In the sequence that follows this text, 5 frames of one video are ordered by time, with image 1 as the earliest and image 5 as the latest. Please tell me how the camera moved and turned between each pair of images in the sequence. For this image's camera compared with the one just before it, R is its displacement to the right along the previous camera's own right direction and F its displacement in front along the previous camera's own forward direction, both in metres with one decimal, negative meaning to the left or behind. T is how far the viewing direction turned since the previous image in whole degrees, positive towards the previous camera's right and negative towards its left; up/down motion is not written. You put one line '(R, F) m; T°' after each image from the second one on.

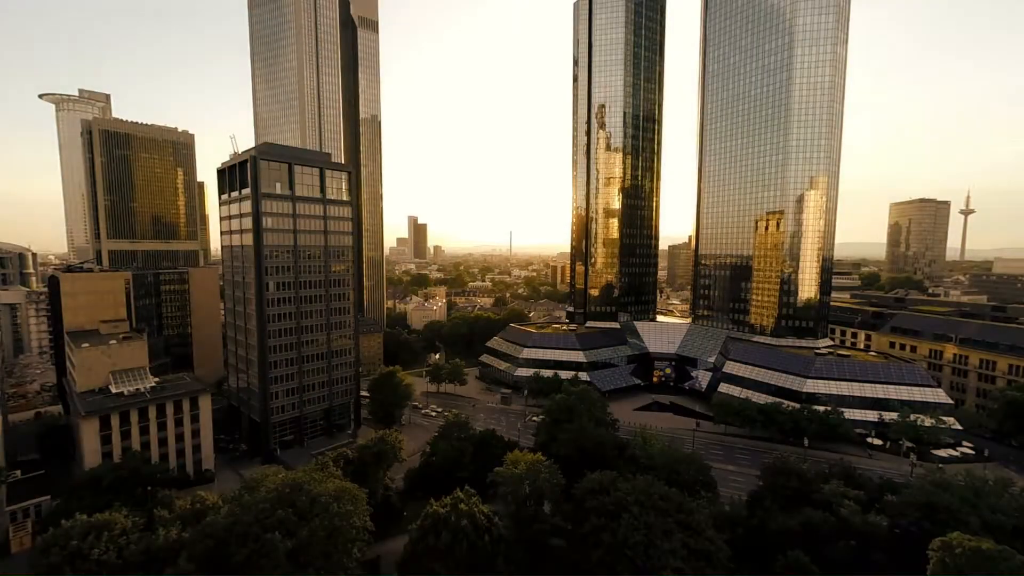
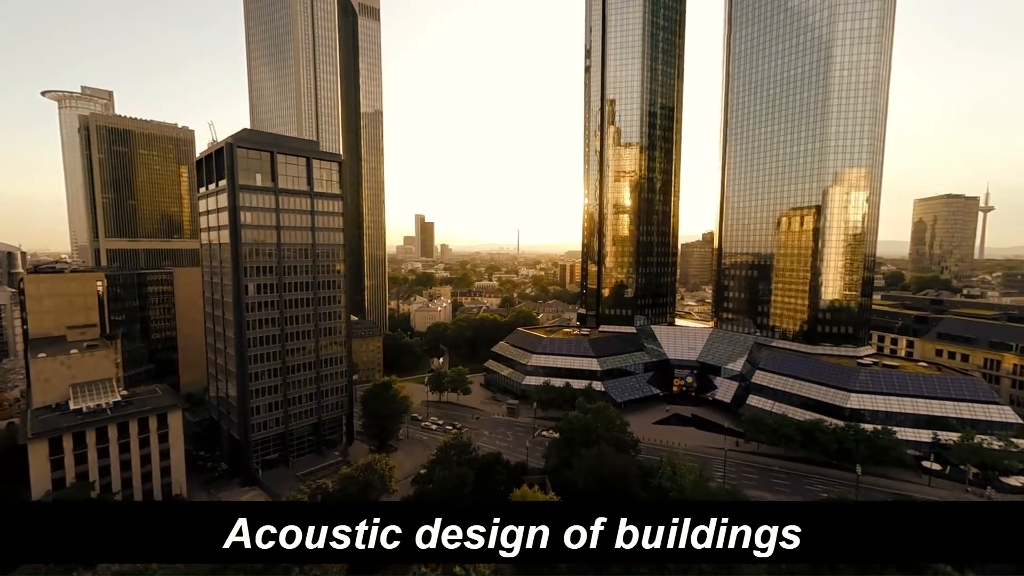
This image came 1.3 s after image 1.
(0.0, +5.0) m; -1°
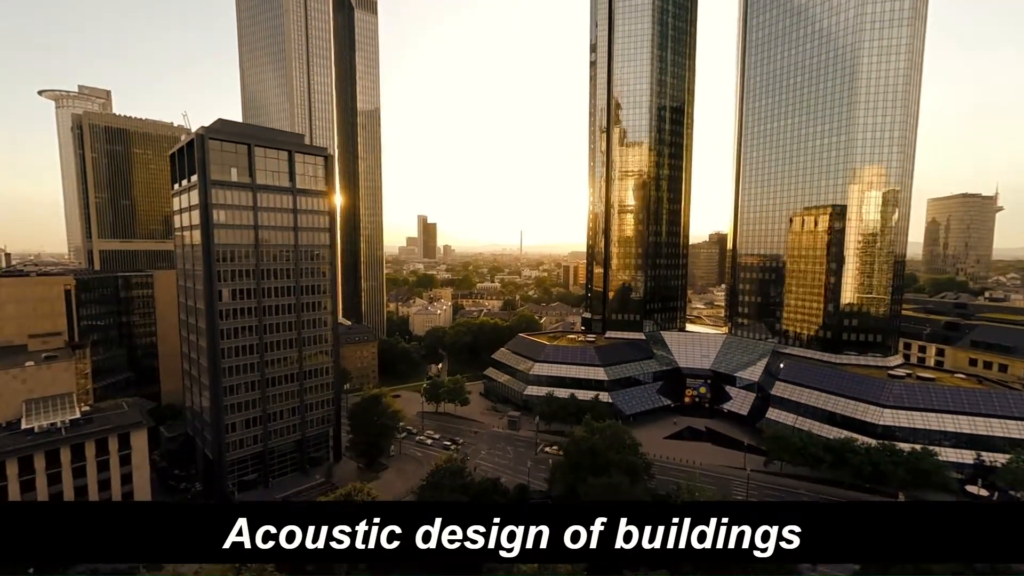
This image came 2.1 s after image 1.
(+0.3, +3.7) m; 0°
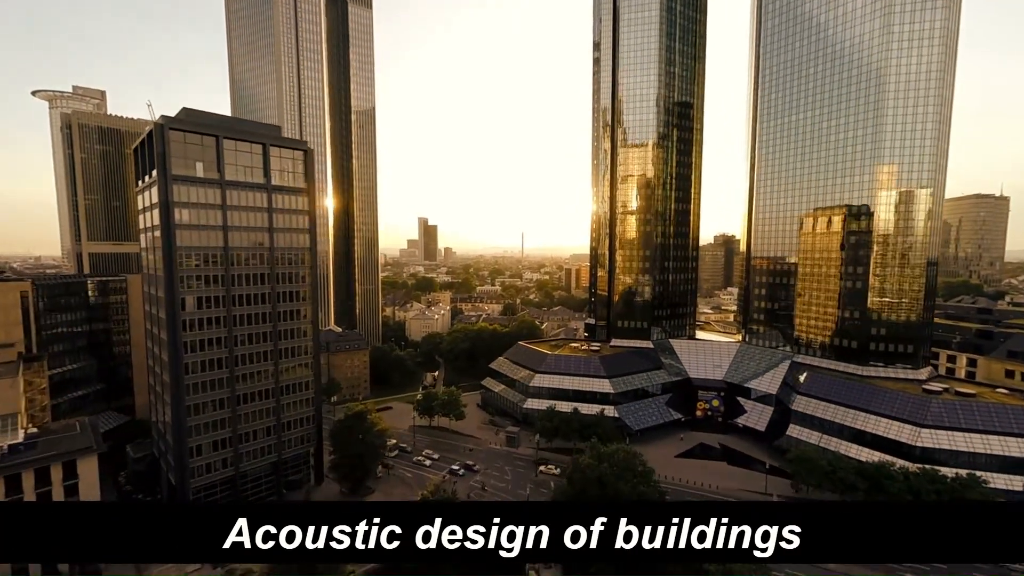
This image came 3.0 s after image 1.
(+0.4, +3.8) m; 0°
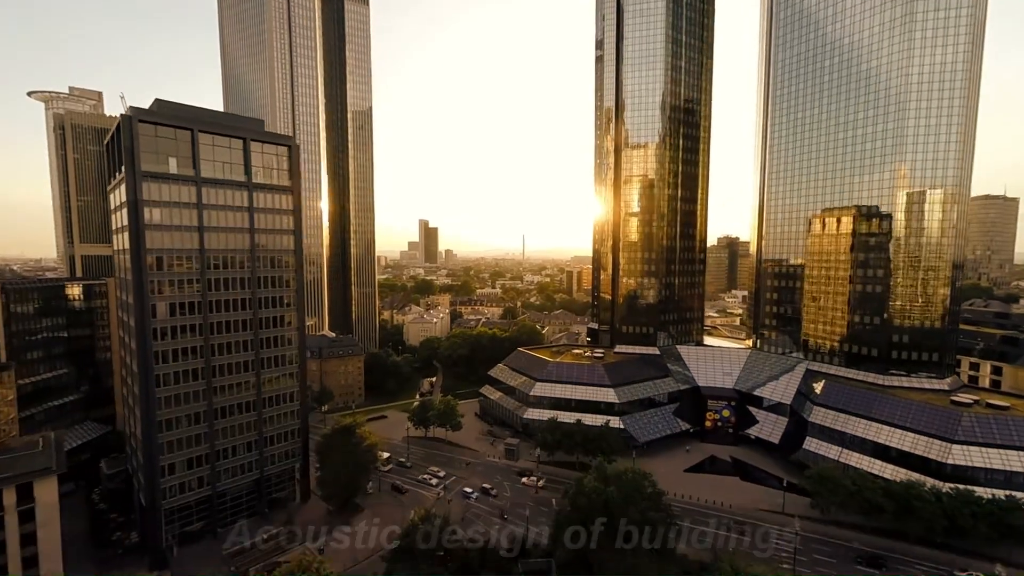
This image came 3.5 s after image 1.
(+0.2, +2.6) m; 0°
